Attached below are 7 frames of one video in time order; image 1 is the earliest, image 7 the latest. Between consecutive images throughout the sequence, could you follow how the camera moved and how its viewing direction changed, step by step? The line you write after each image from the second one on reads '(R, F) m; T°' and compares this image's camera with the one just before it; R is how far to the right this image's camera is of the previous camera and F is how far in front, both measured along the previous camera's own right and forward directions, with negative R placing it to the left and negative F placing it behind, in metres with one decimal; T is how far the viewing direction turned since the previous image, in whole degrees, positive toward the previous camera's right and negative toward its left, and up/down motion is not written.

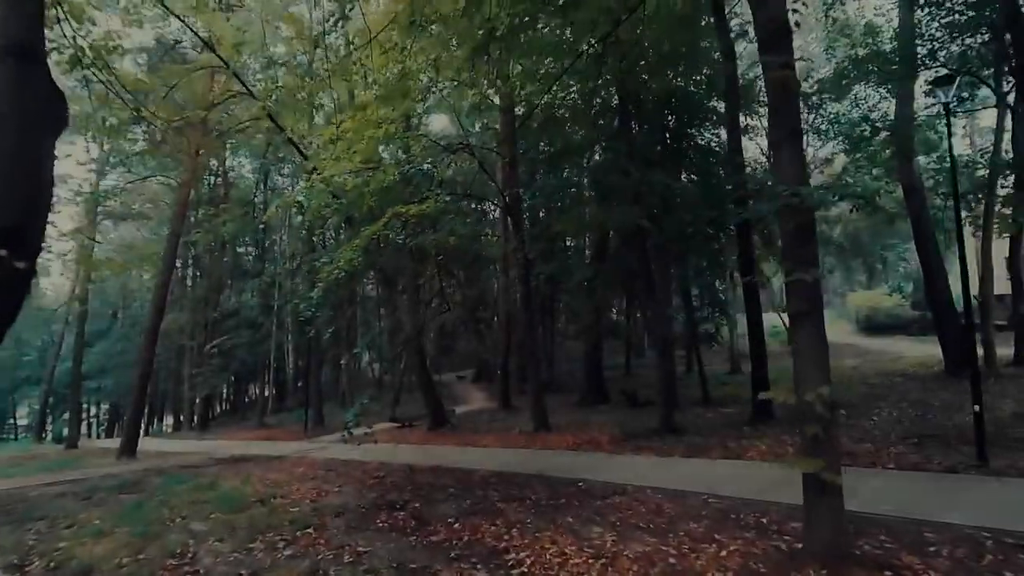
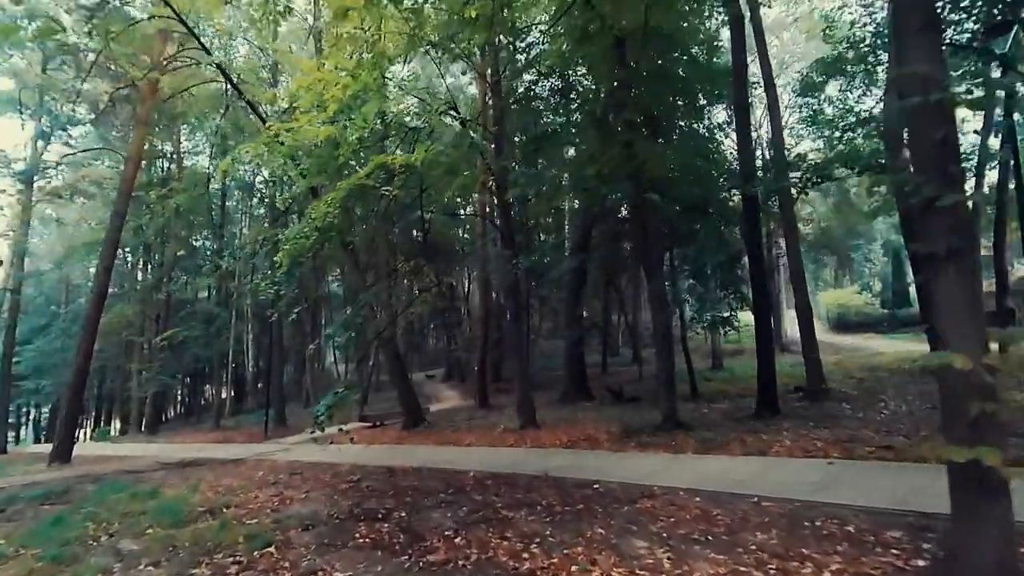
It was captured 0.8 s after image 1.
(-0.5, +1.3) m; +3°
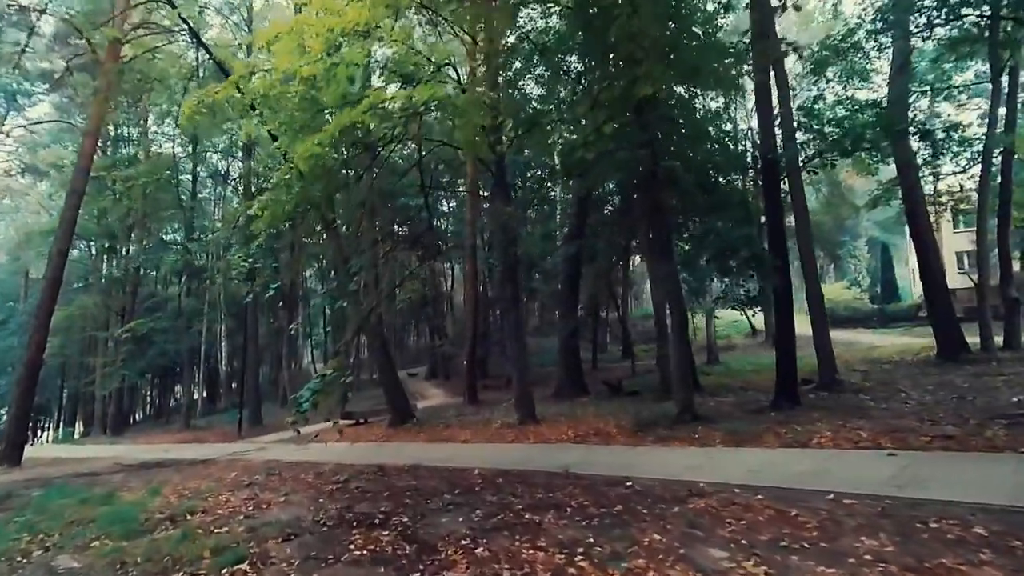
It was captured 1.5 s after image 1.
(-0.4, +1.1) m; +2°
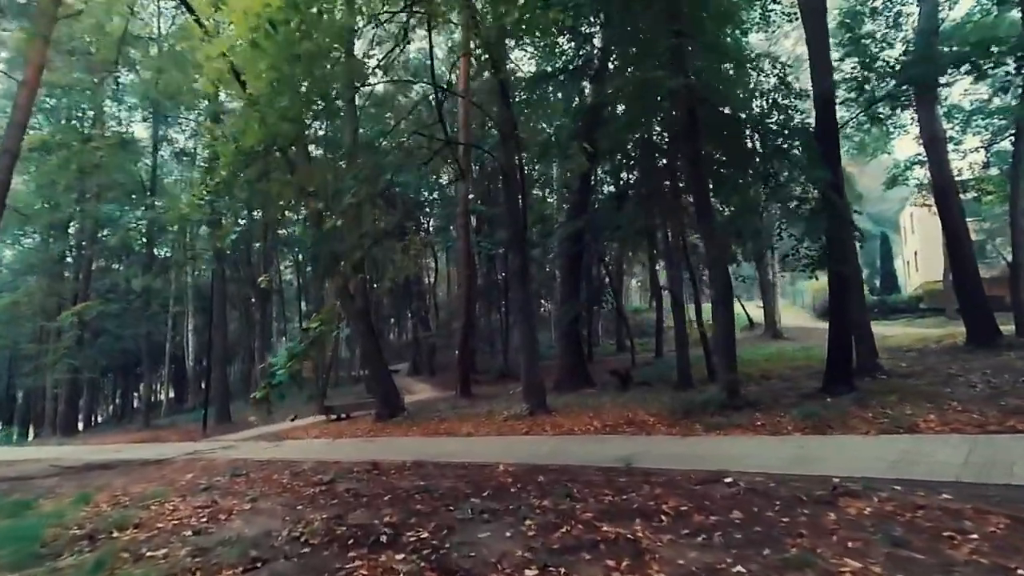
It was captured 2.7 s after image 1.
(-0.6, +1.8) m; +2°
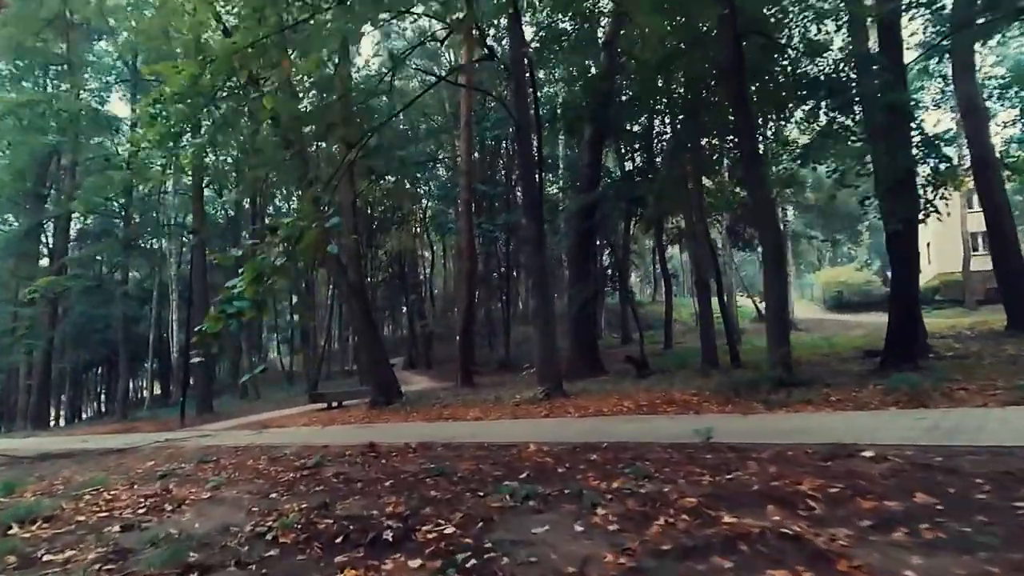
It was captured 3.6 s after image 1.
(-0.4, +1.3) m; +1°
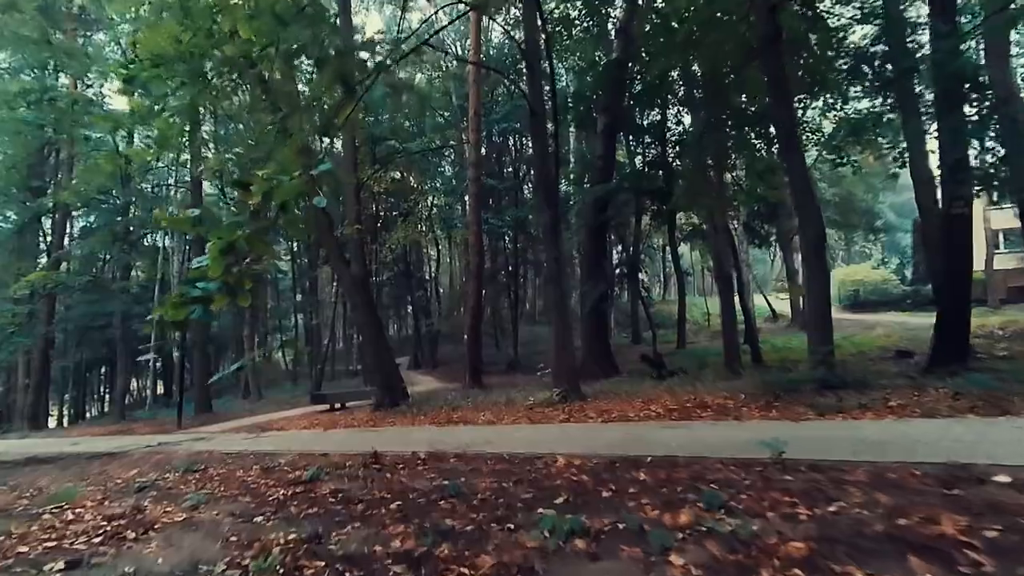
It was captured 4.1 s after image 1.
(-0.2, +0.7) m; 0°
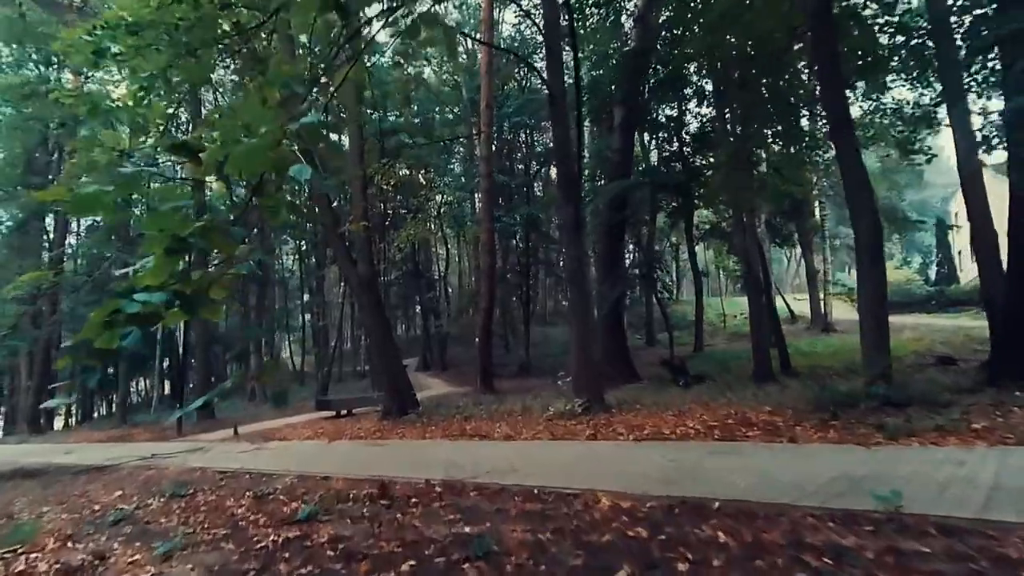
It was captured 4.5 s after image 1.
(-0.2, +0.7) m; -1°
